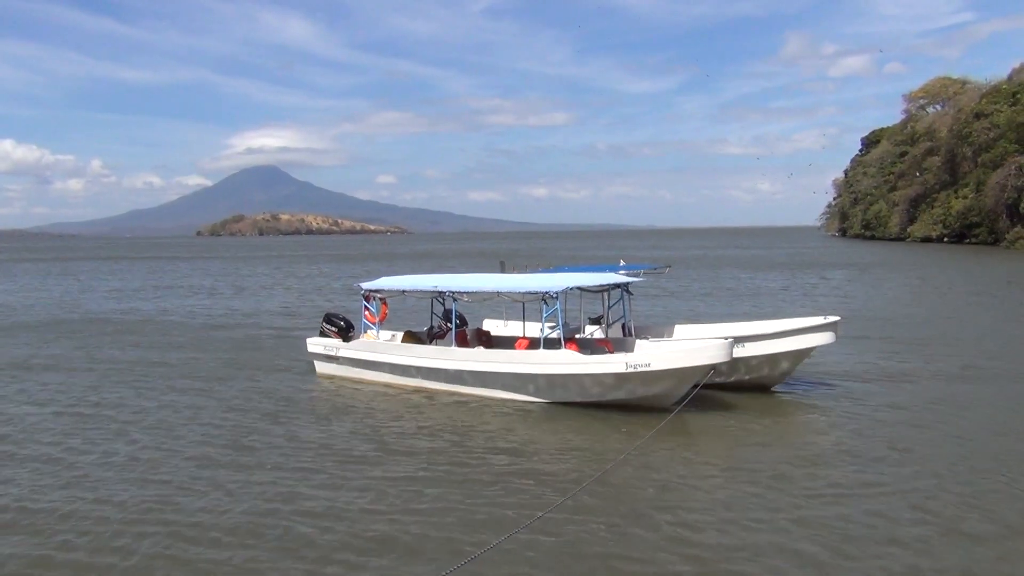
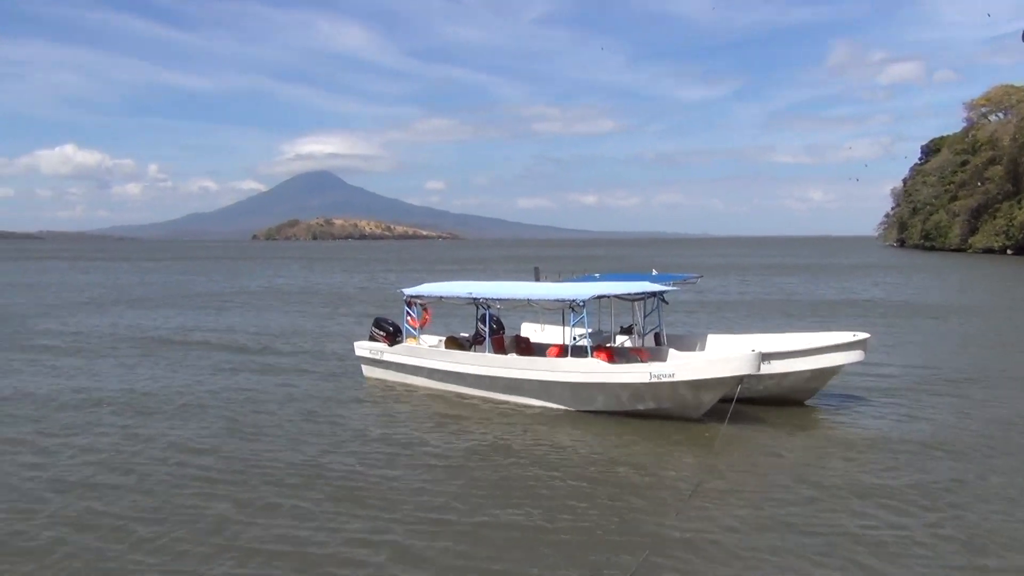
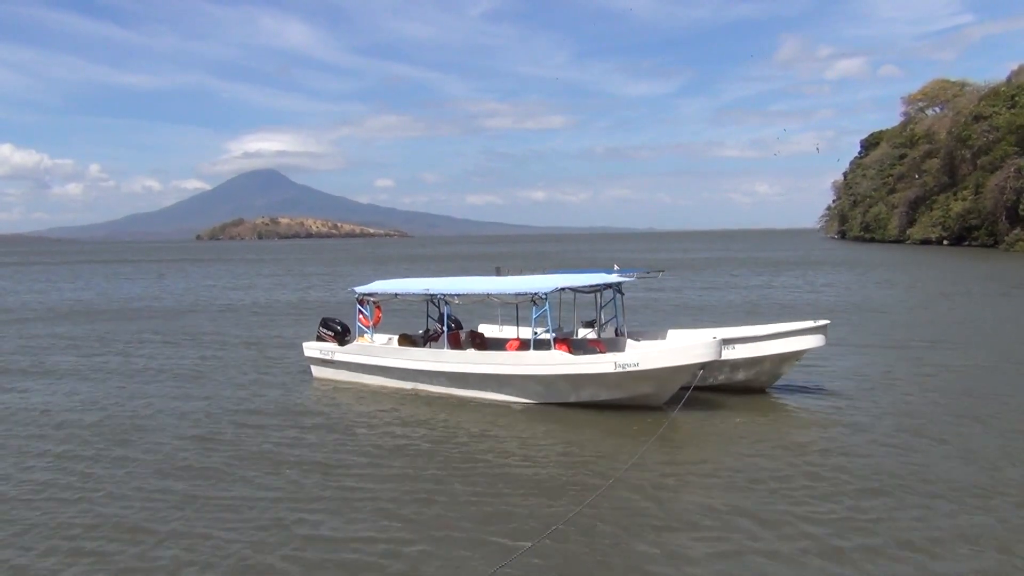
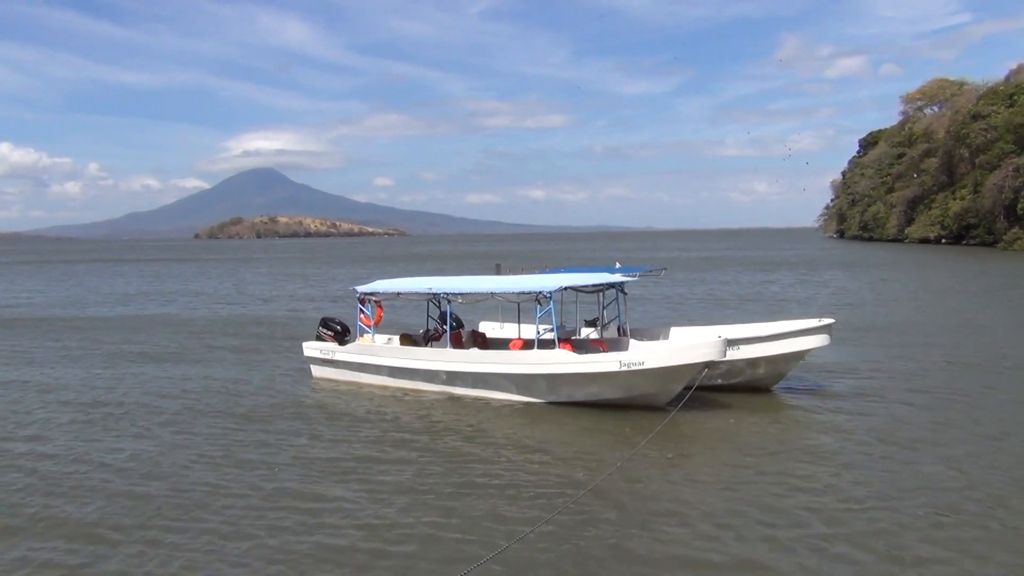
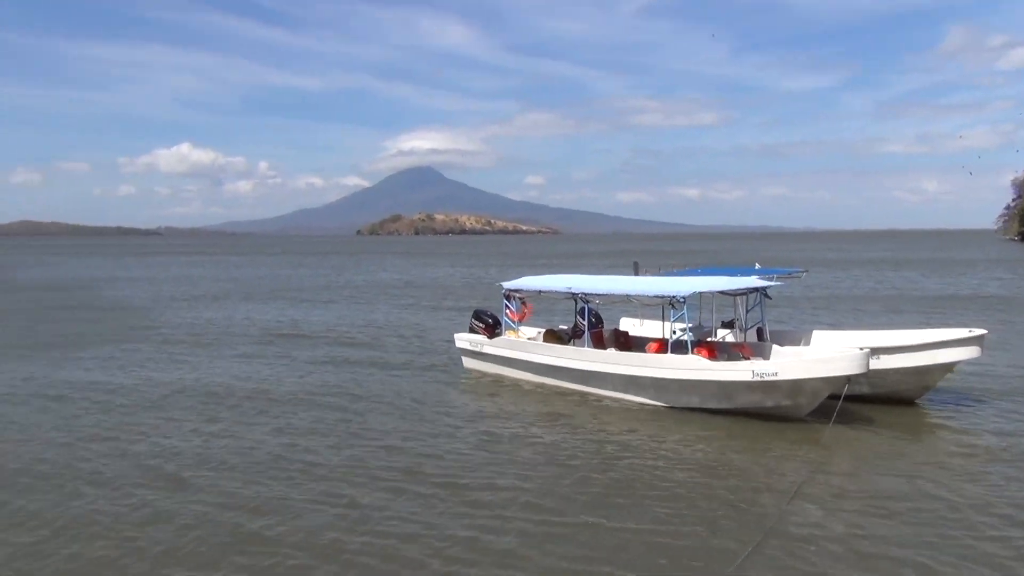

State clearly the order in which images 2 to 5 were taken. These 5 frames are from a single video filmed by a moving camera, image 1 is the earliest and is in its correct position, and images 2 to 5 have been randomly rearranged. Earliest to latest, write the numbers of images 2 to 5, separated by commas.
4, 3, 2, 5
